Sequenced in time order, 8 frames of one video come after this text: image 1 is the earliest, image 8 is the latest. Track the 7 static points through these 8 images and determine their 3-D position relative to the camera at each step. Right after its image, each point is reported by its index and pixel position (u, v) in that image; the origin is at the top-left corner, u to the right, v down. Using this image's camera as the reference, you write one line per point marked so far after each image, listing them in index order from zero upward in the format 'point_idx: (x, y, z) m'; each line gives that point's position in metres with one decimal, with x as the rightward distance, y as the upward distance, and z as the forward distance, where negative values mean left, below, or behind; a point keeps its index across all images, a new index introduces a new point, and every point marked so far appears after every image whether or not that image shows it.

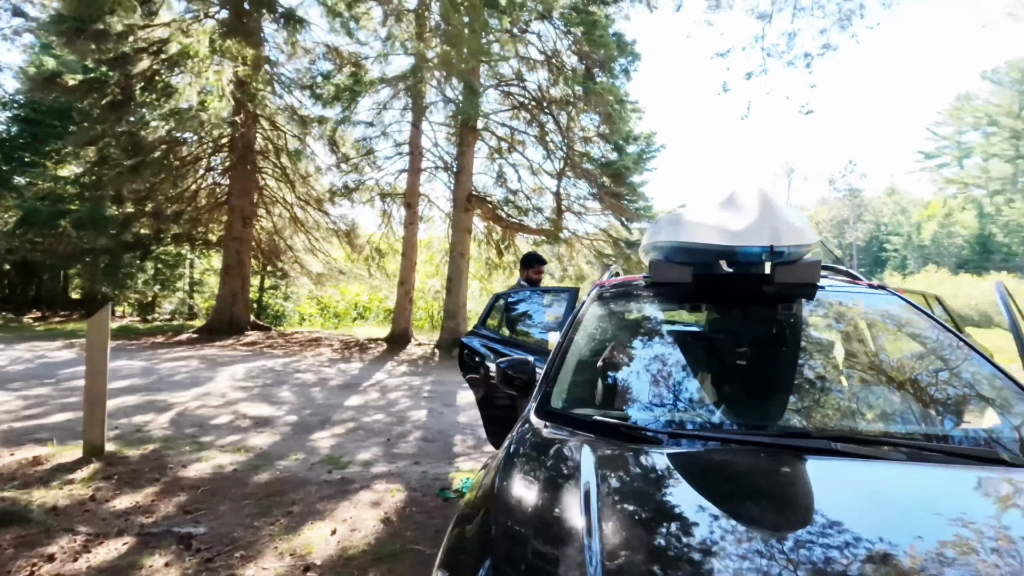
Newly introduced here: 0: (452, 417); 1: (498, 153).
0: (-0.7, -1.5, +6.9) m
1: (-0.2, +3.2, +14.1) m
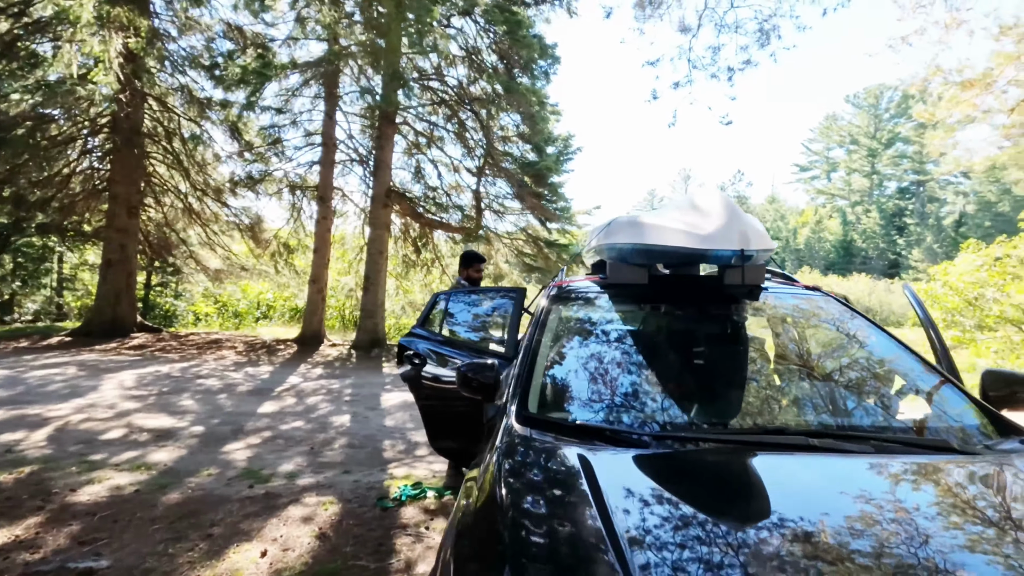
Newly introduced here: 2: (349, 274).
0: (-1.5, -1.5, +6.6) m
1: (-2.2, +3.2, +13.8) m
2: (-4.3, +0.4, +16.1) m
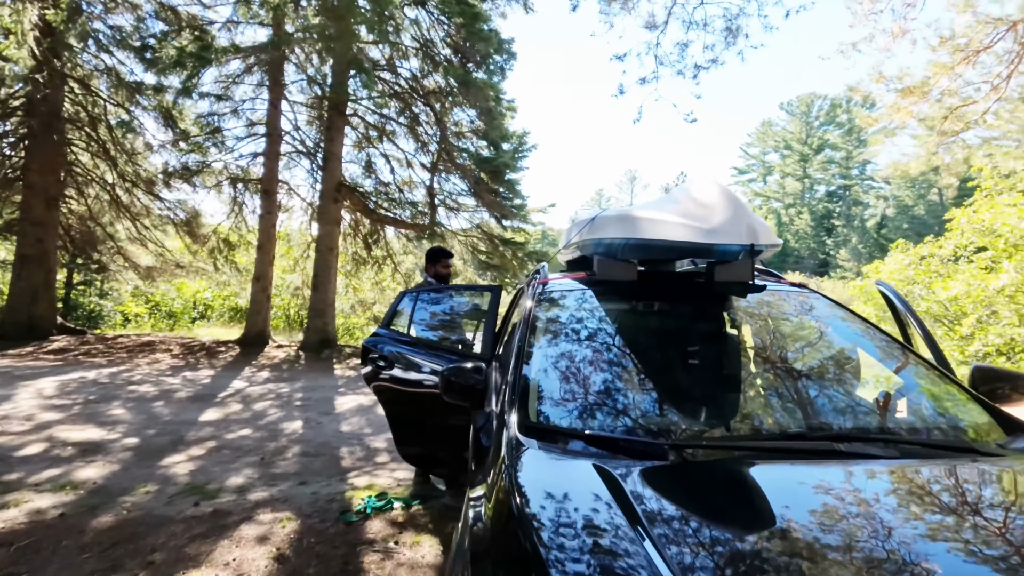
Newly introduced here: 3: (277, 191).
0: (-1.8, -1.4, +6.2) m
1: (-3.2, +3.2, +13.3) m
2: (-5.6, +0.4, +15.4) m
3: (-5.0, +2.0, +12.6) m
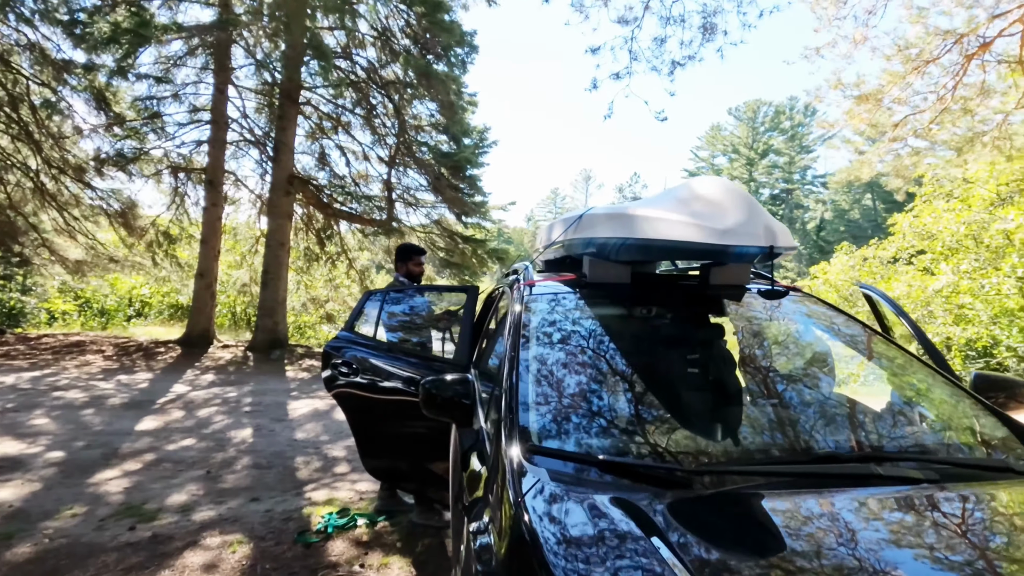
0: (-2.2, -1.4, +5.7) m
1: (-4.1, +3.3, +12.7) m
2: (-6.6, +0.5, +14.6) m
3: (-5.8, +2.1, +11.9) m
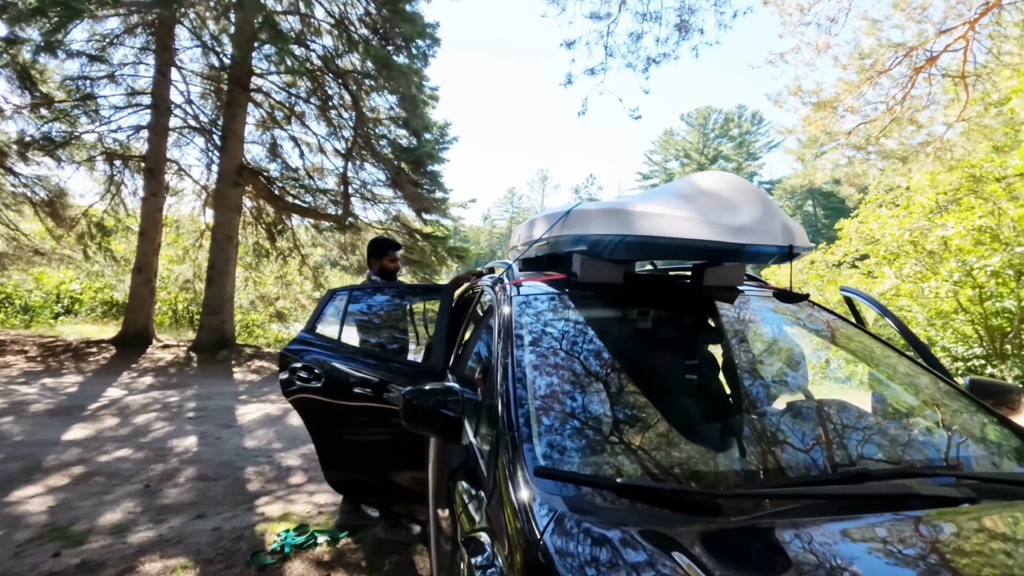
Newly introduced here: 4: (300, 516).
0: (-2.5, -1.4, +5.3) m
1: (-4.9, +3.3, +12.1) m
2: (-7.6, +0.6, +13.8) m
3: (-6.5, +2.2, +11.2) m
4: (-1.4, -1.5, +3.8) m
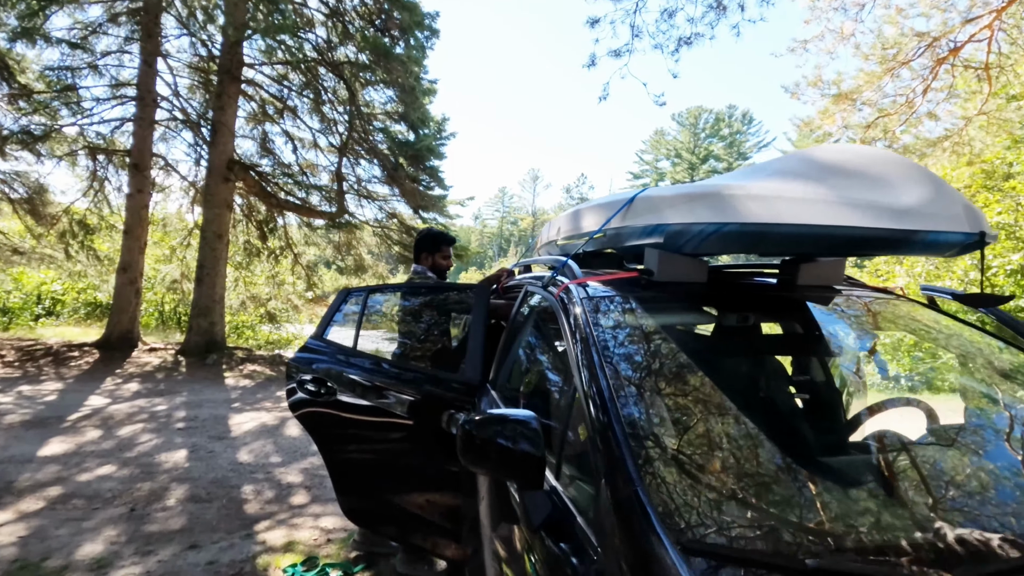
0: (-2.3, -1.4, +4.9) m
1: (-4.8, +3.3, +11.6) m
2: (-7.6, +0.6, +13.3) m
3: (-6.5, +2.2, +10.7) m
4: (-1.2, -1.5, +3.4) m
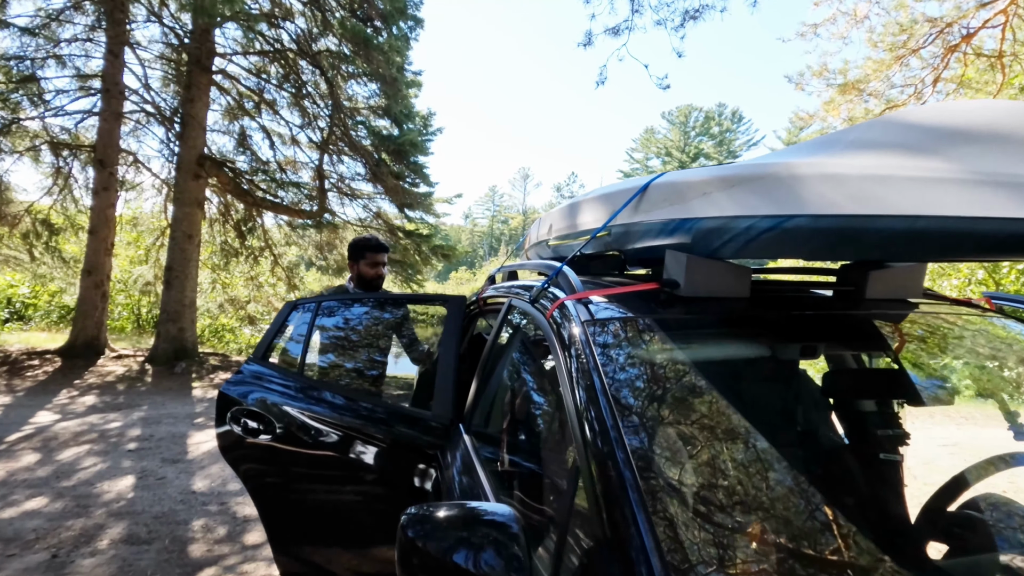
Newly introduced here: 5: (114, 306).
0: (-2.4, -1.4, +4.3) m
1: (-5.1, +3.3, +11.0) m
2: (-7.8, +0.5, +12.7) m
3: (-6.7, +2.1, +10.1) m
4: (-1.3, -1.5, +2.9) m
5: (-9.8, -0.4, +14.6) m
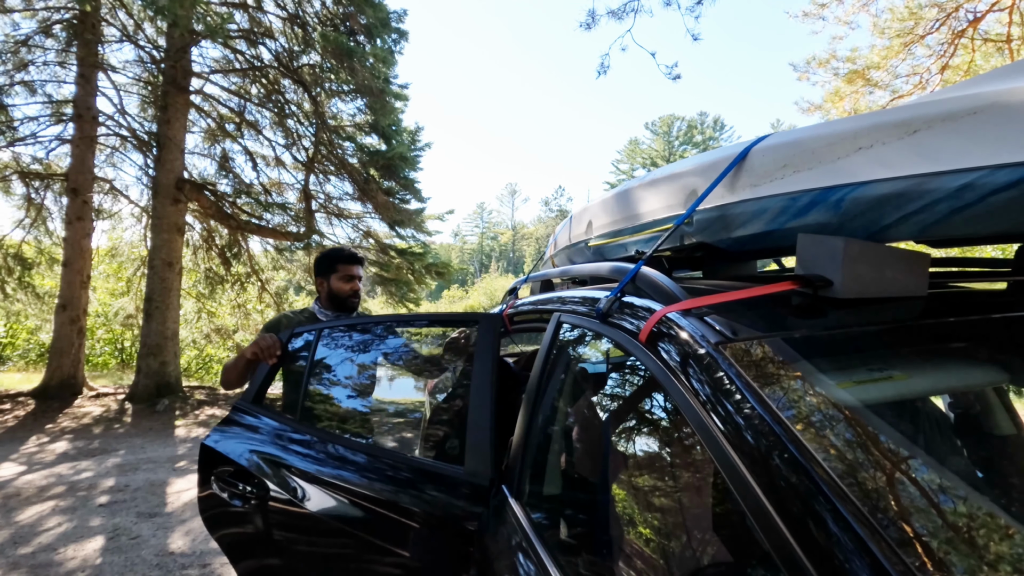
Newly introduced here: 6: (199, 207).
0: (-2.2, -1.6, +3.8) m
1: (-5.2, +2.8, +10.6) m
2: (-7.9, -0.2, +12.1) m
3: (-6.8, +1.6, +9.6) m
4: (-1.1, -1.6, +2.4) m
5: (-9.8, -1.3, +14.0) m
6: (-5.3, +1.4, +10.0) m
